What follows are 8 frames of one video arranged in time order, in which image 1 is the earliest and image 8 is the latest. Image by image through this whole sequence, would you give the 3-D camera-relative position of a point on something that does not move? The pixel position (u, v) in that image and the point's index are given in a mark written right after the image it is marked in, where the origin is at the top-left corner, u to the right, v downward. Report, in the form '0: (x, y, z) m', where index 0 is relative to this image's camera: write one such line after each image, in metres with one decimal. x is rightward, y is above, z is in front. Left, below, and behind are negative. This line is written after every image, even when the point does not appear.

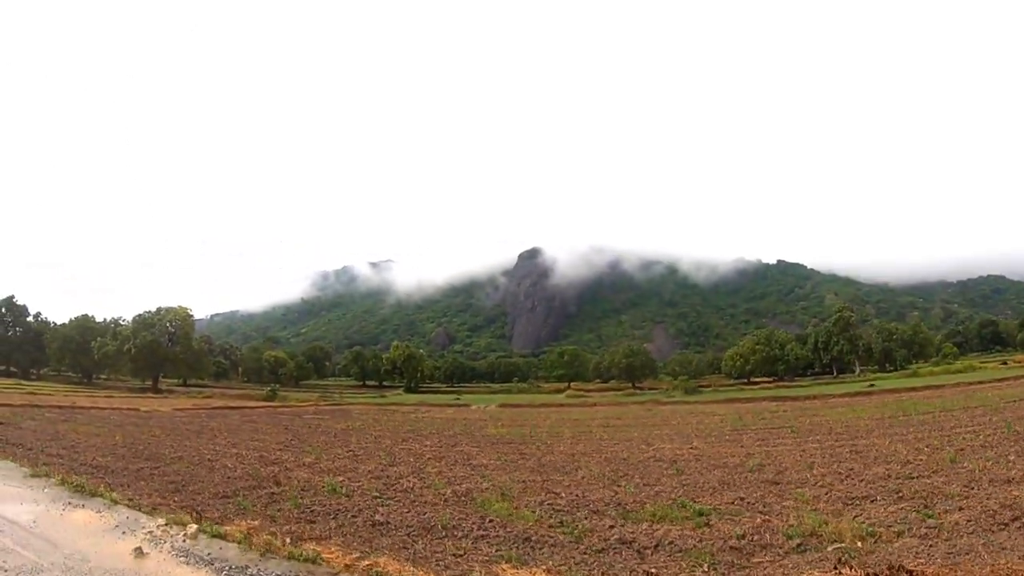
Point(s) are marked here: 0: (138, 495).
0: (-7.5, -4.3, +13.7) m
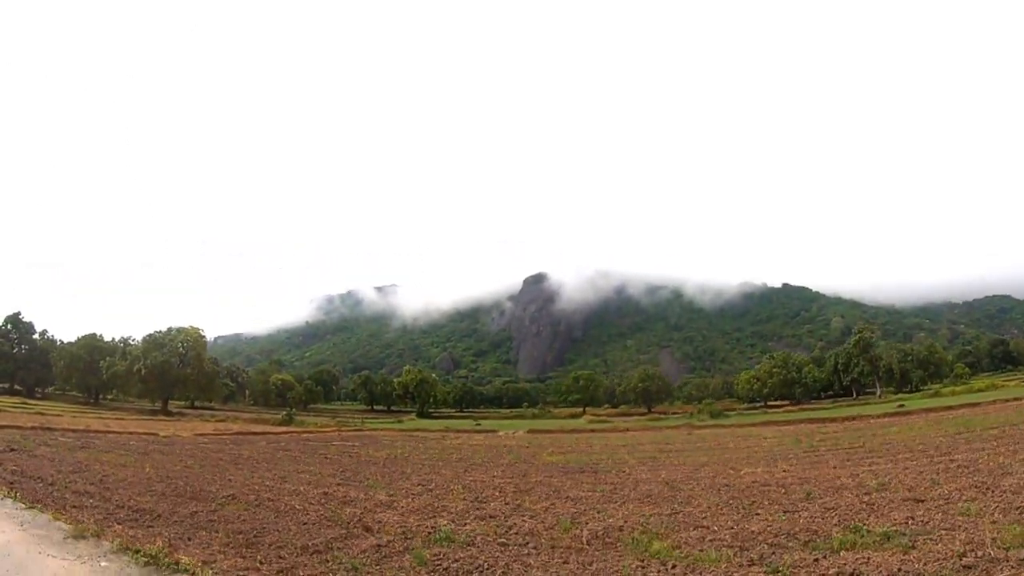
0: (-4.8, -4.1, +10.5) m
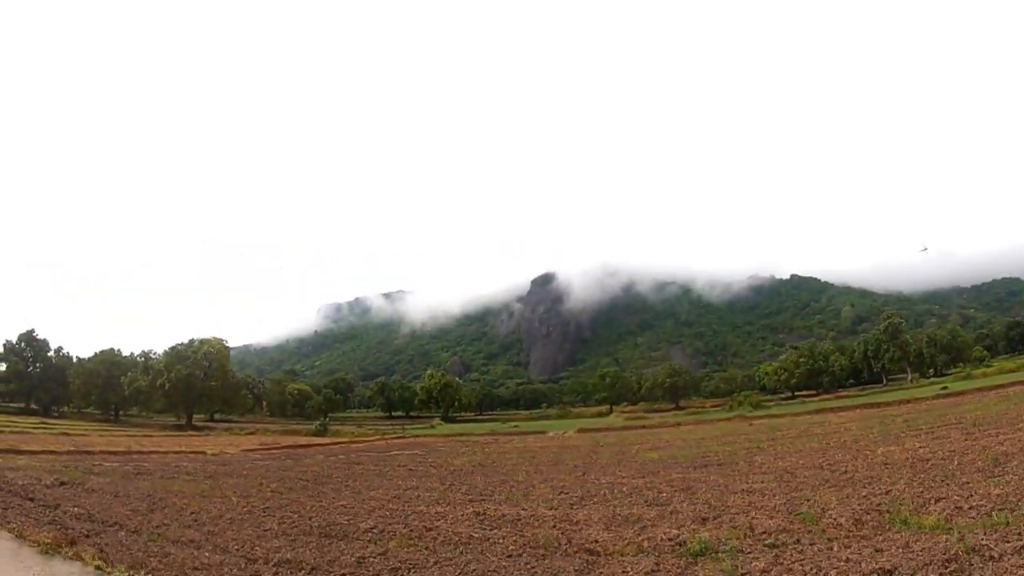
0: (-0.8, -3.5, +6.5) m
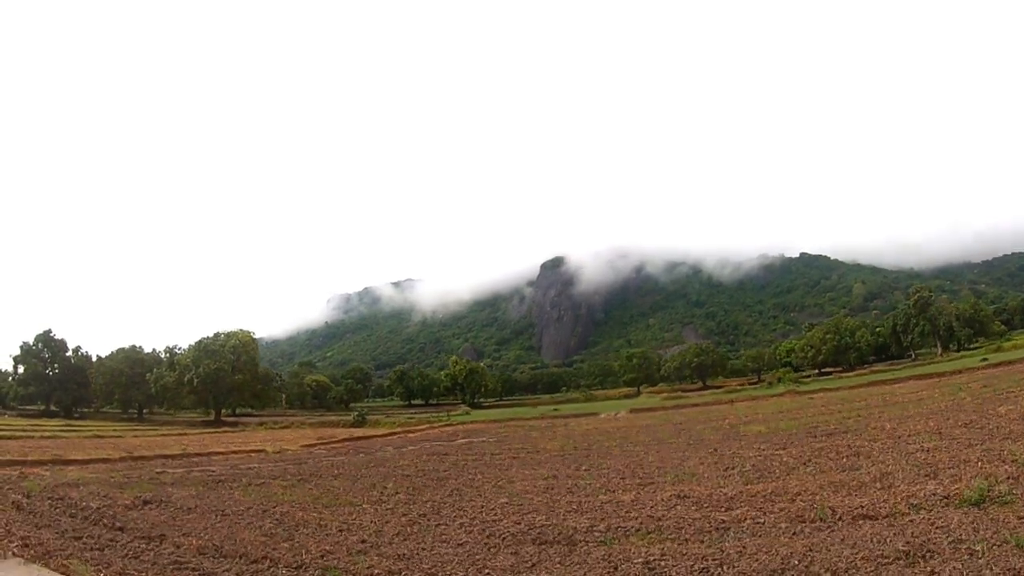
0: (+3.0, -2.7, +3.1) m
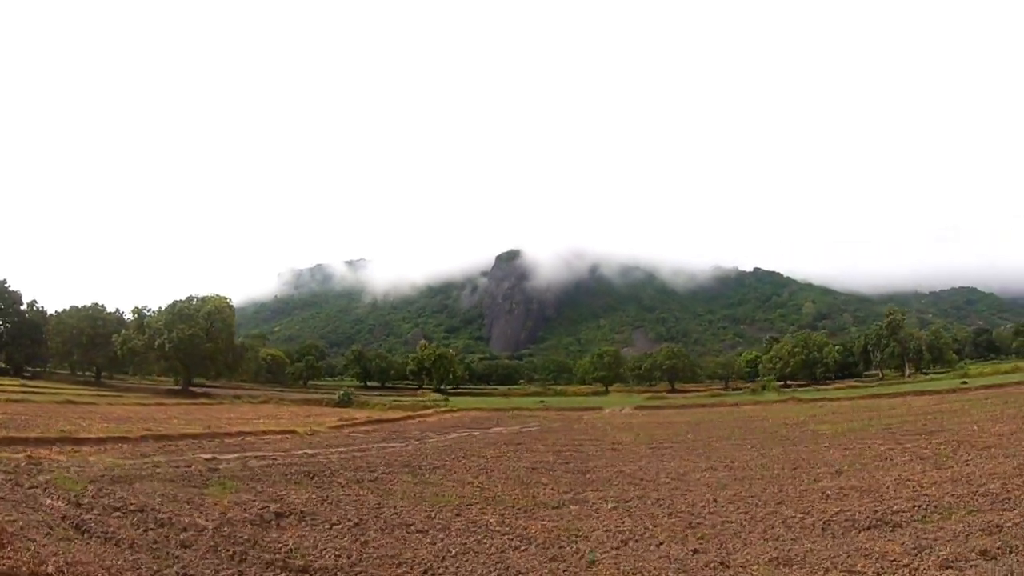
0: (+8.5, -2.5, -0.9) m
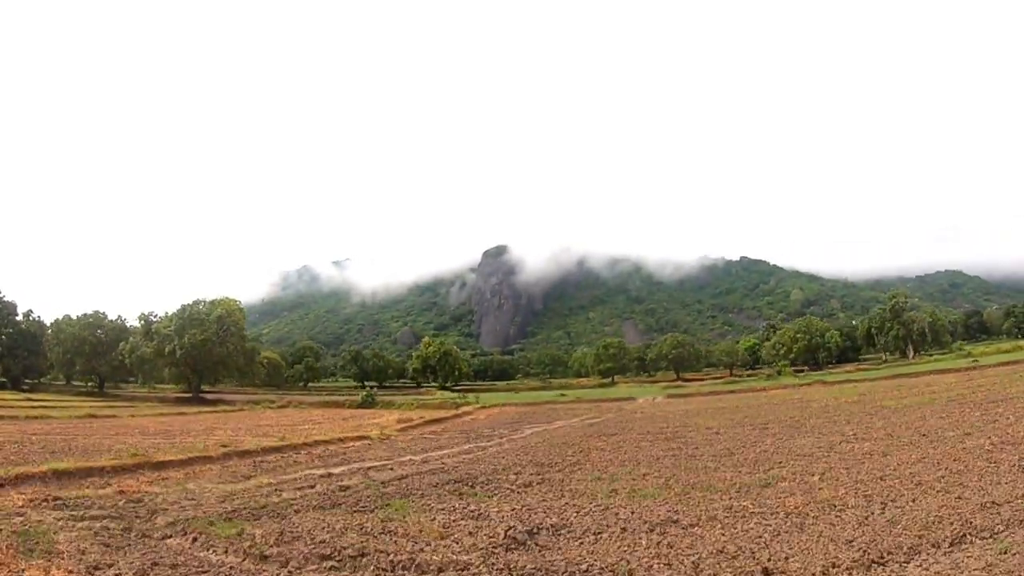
0: (+12.5, -1.8, -3.2) m
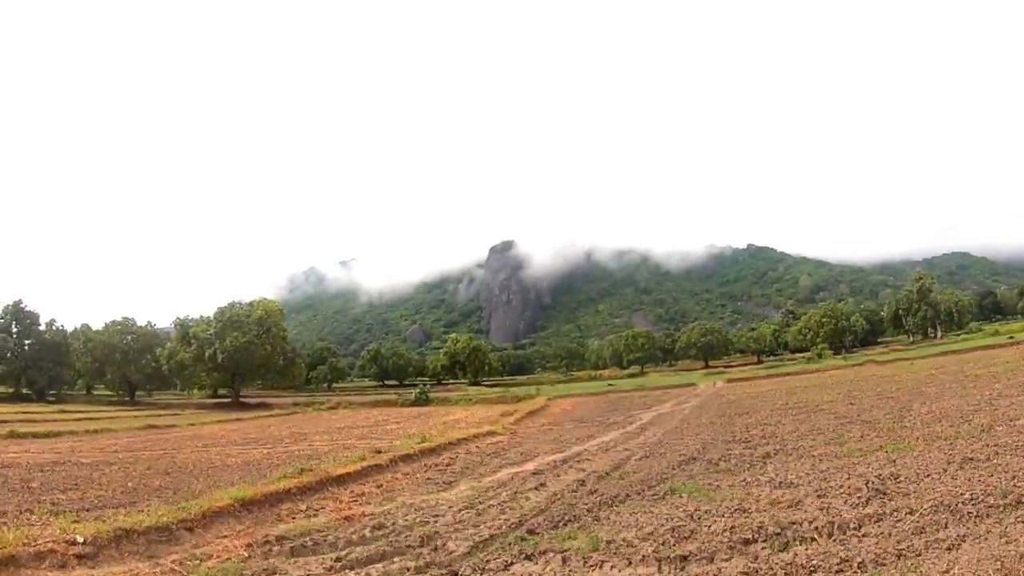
0: (+17.1, -0.8, -6.0) m
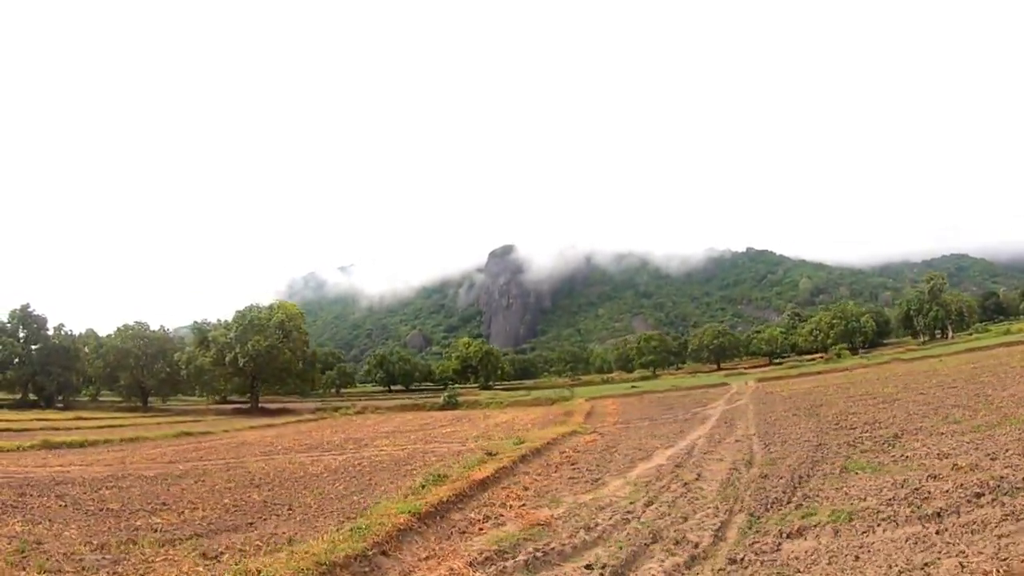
0: (+20.0, -0.2, -7.6) m
